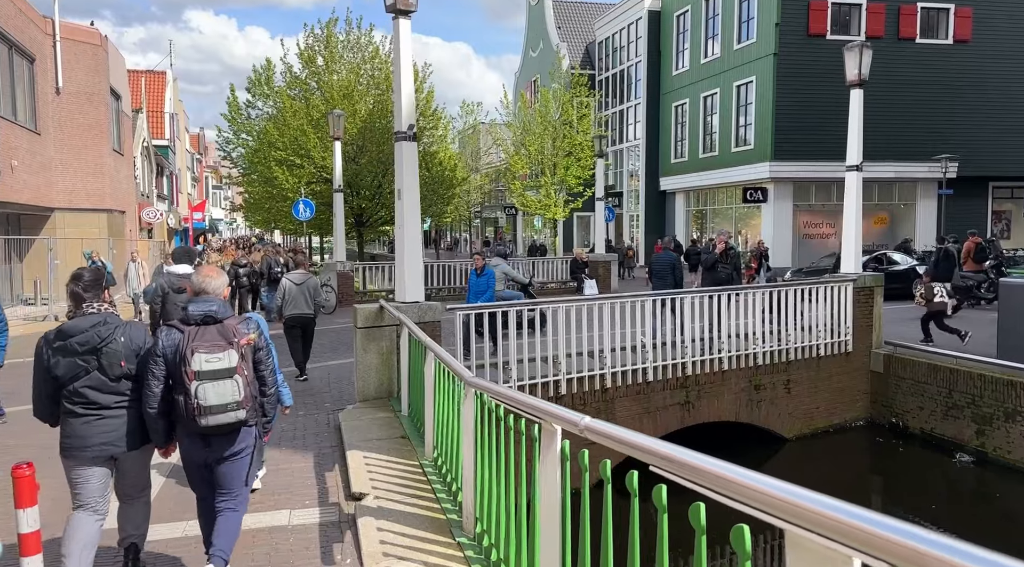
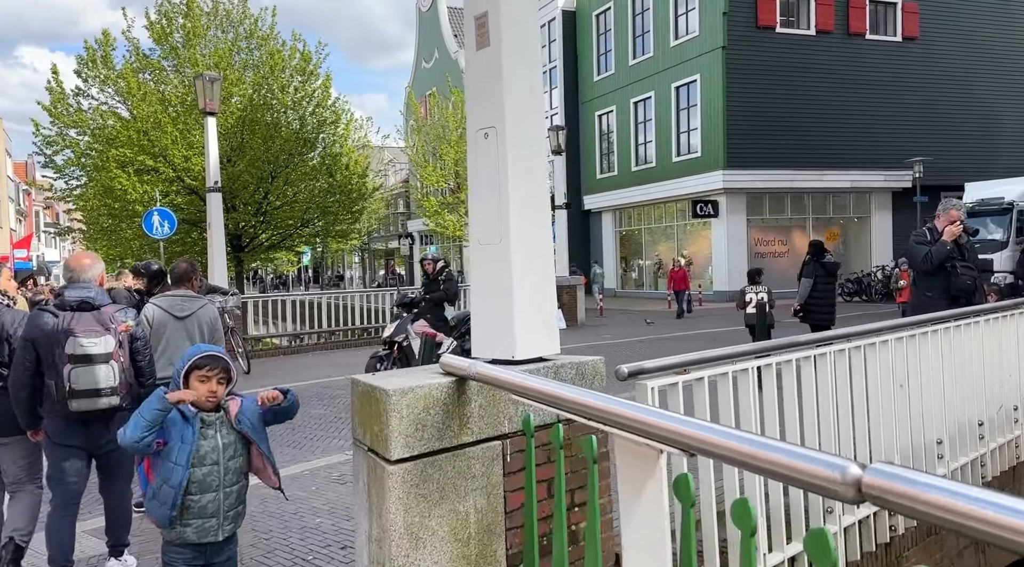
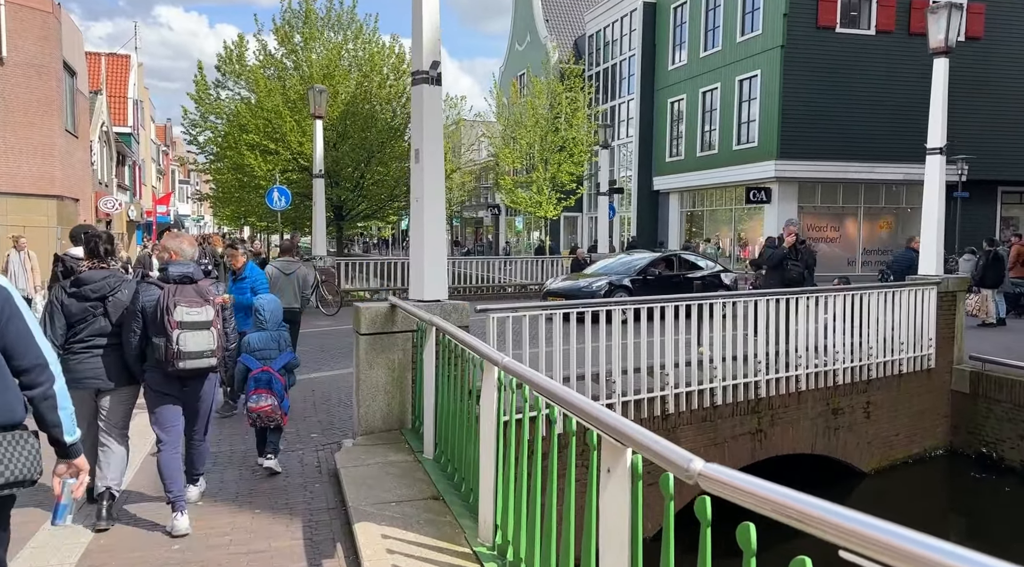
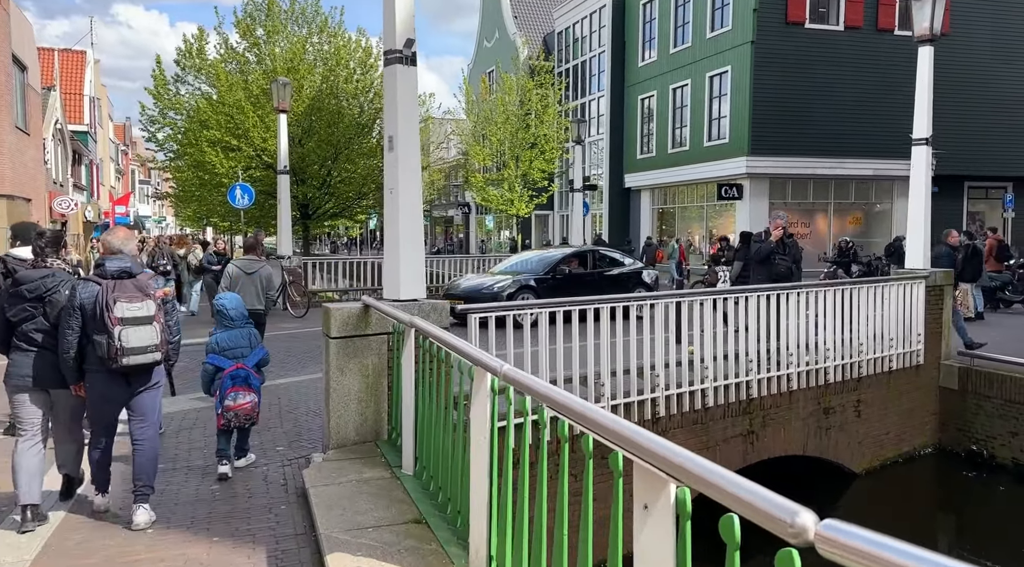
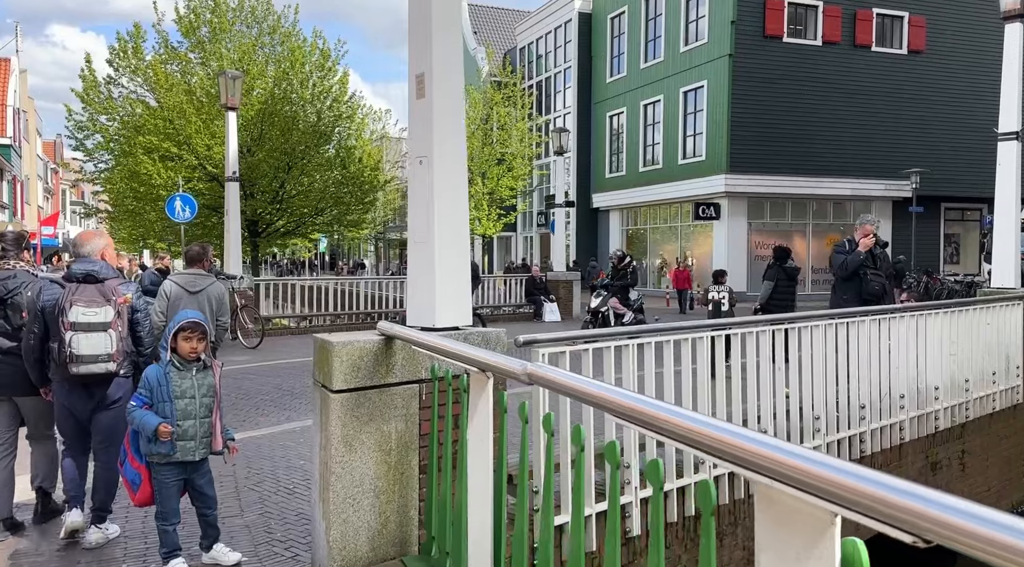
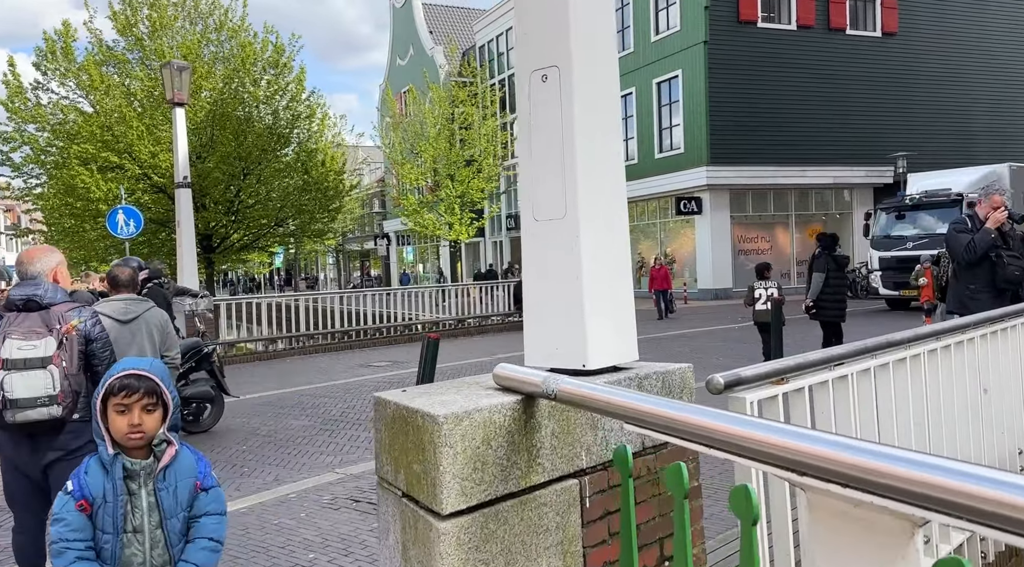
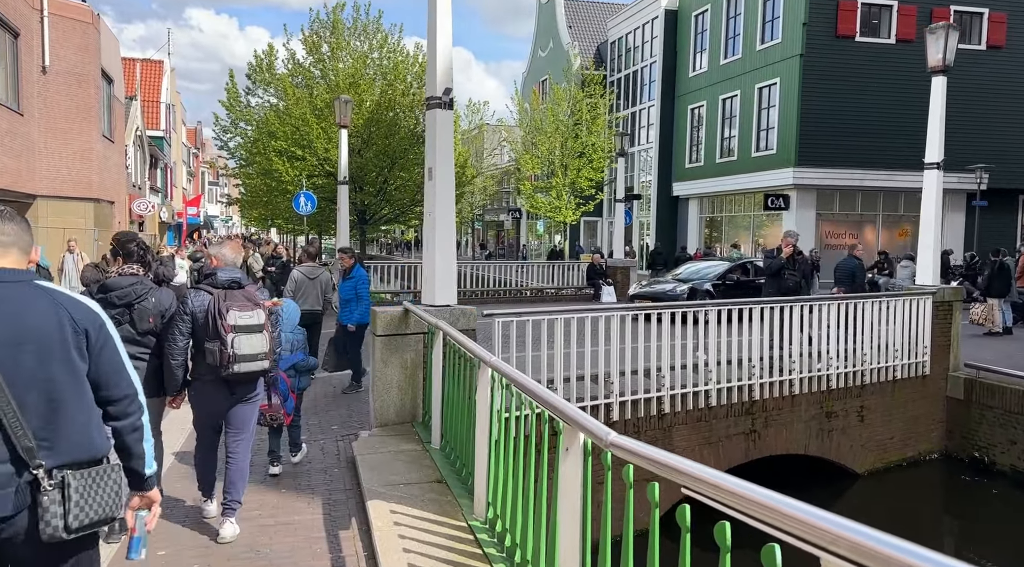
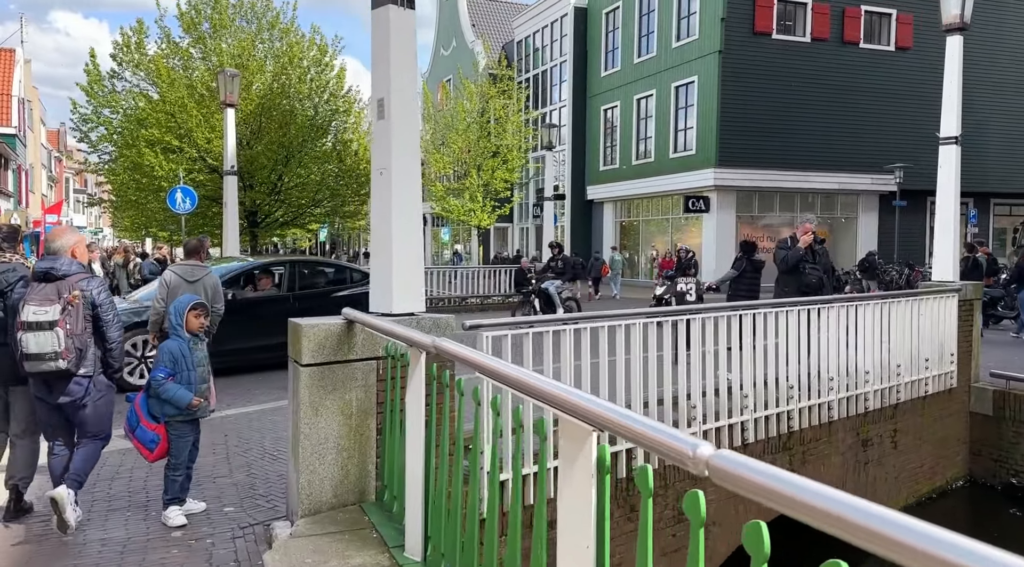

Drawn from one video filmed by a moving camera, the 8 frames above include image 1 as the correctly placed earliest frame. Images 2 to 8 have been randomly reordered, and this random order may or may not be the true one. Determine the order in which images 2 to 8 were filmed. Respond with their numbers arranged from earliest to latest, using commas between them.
7, 3, 4, 8, 5, 2, 6
